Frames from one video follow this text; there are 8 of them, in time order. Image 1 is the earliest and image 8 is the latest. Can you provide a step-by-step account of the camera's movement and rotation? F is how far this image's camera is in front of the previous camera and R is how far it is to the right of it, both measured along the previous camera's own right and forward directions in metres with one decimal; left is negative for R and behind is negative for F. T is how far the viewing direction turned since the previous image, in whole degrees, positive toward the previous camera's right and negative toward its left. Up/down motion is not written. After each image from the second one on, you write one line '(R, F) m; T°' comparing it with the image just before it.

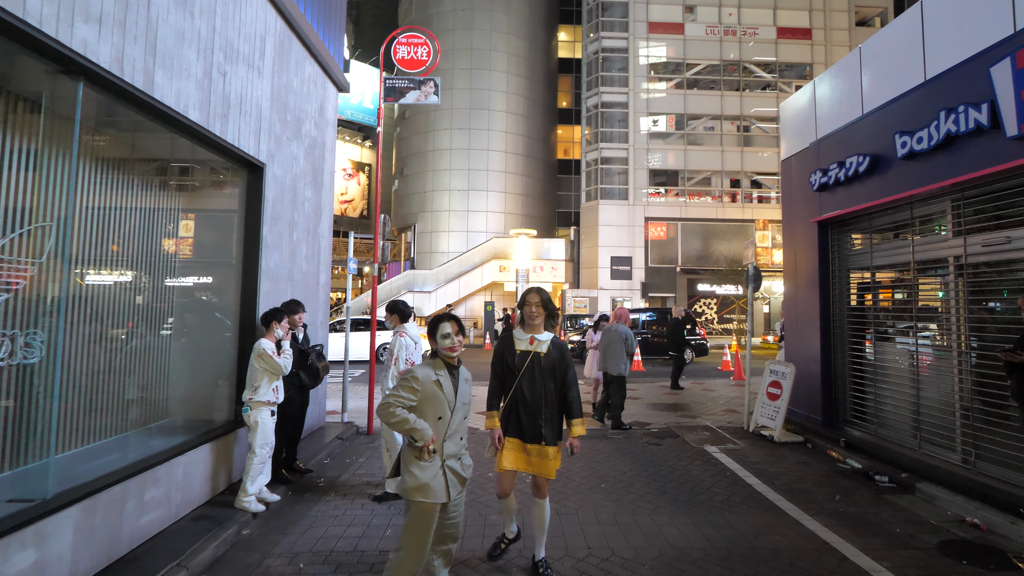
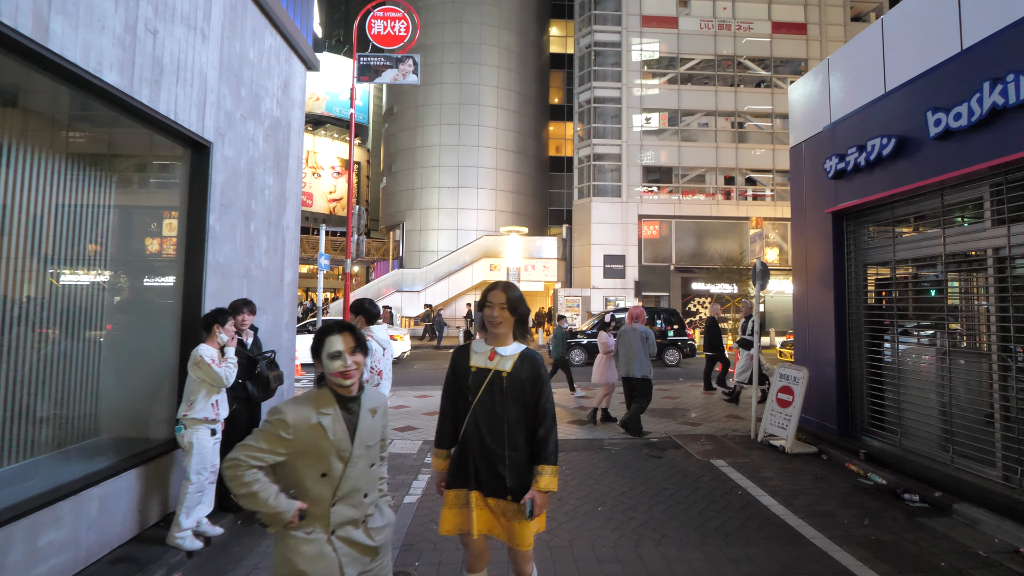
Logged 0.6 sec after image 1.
(+0.1, +0.6) m; +1°
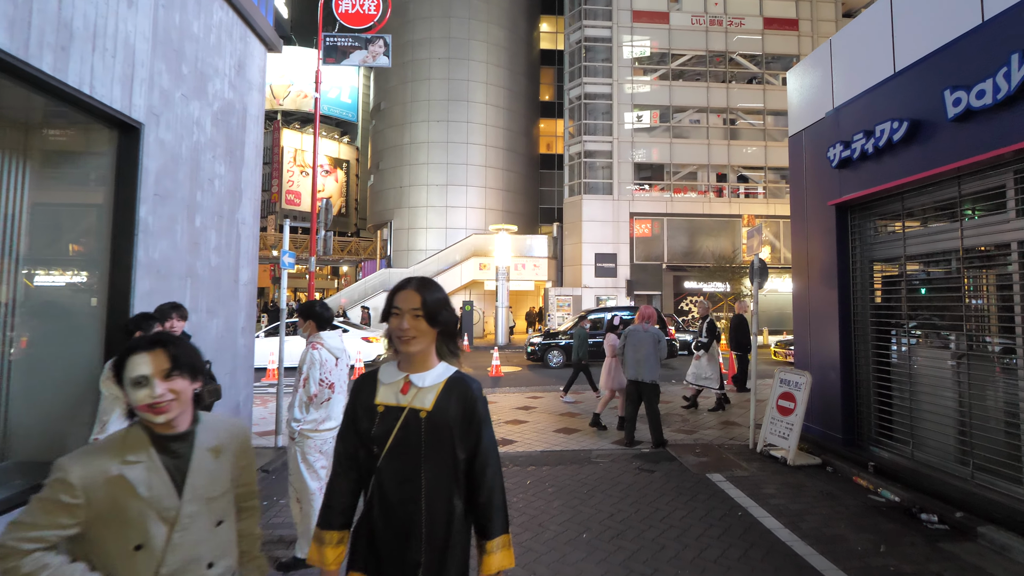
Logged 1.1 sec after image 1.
(+0.1, +0.5) m; +1°
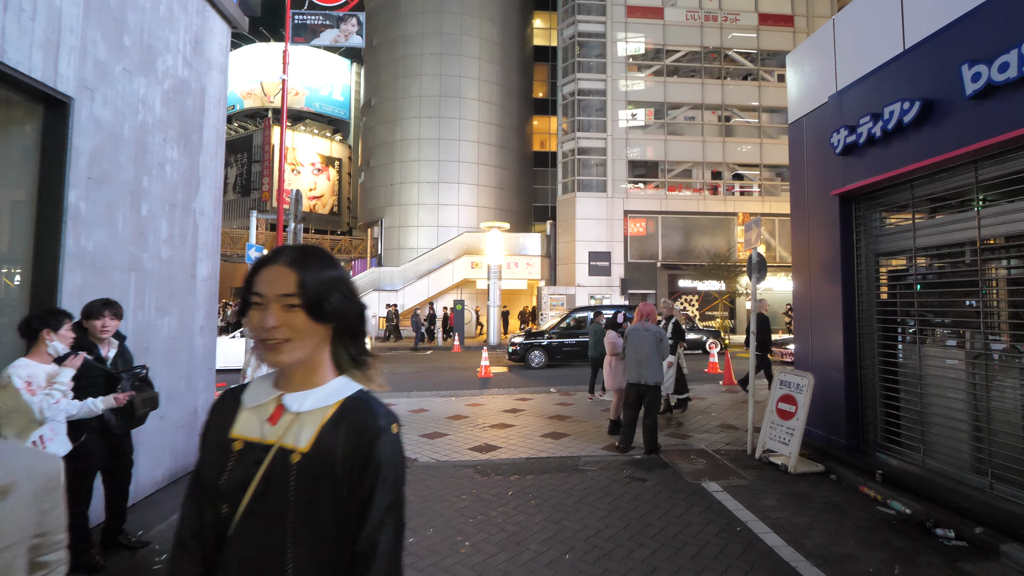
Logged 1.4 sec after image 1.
(+0.1, +0.4) m; 0°
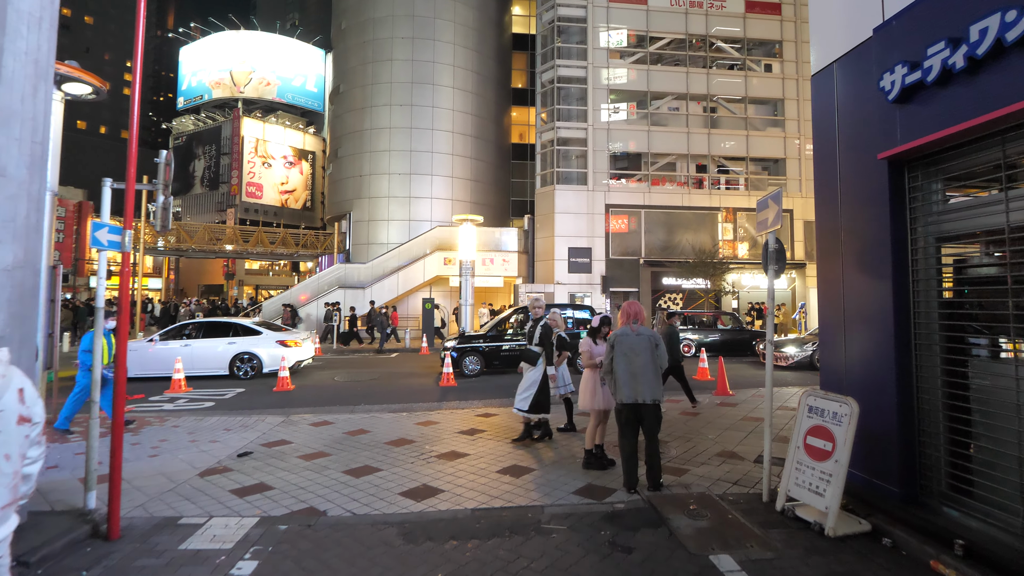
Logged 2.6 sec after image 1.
(+0.3, +1.5) m; +2°
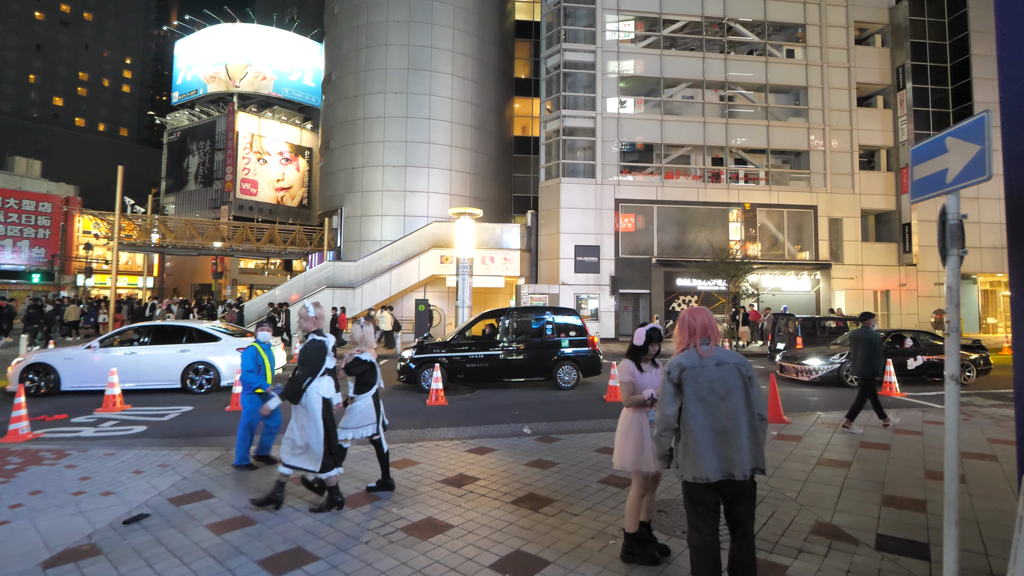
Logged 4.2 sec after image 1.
(0.0, +1.9) m; 0°
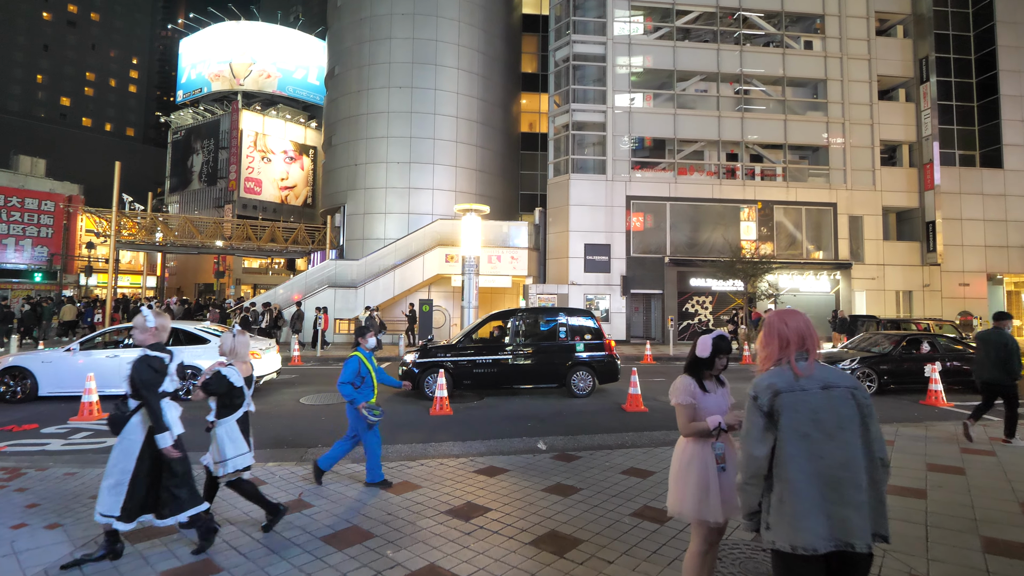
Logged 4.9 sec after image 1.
(-0.1, +0.8) m; -1°
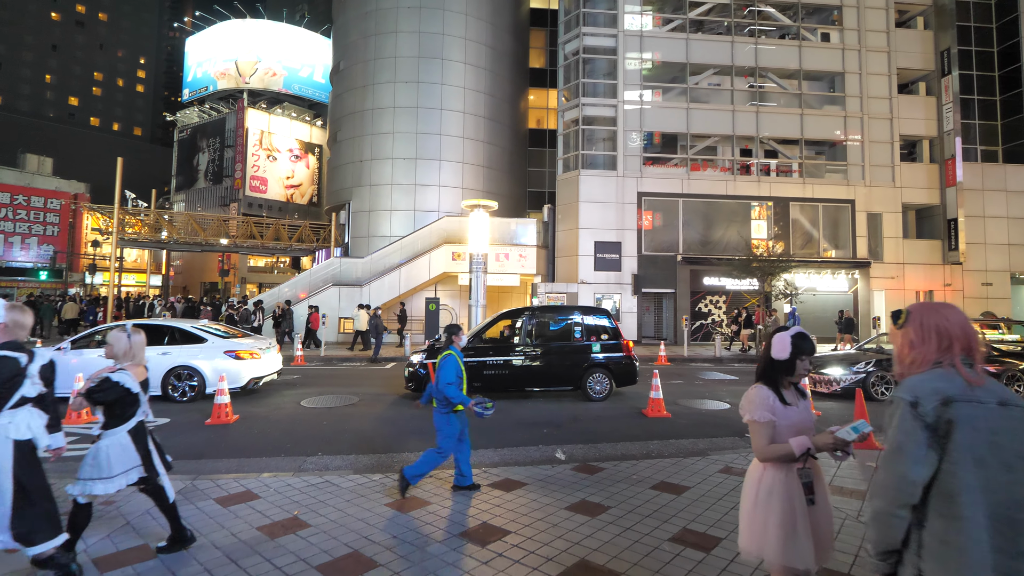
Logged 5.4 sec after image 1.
(-0.1, +0.5) m; -1°
